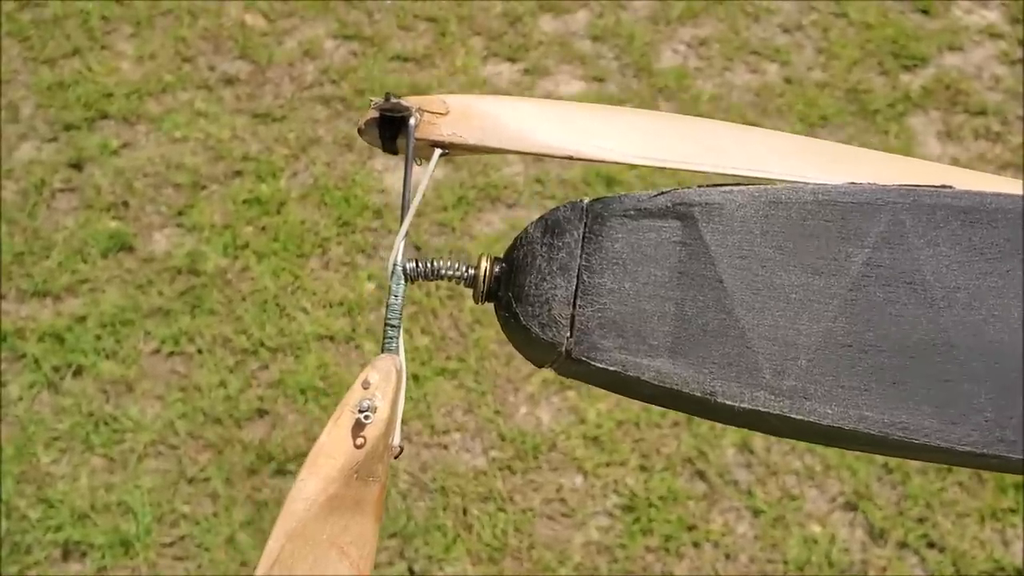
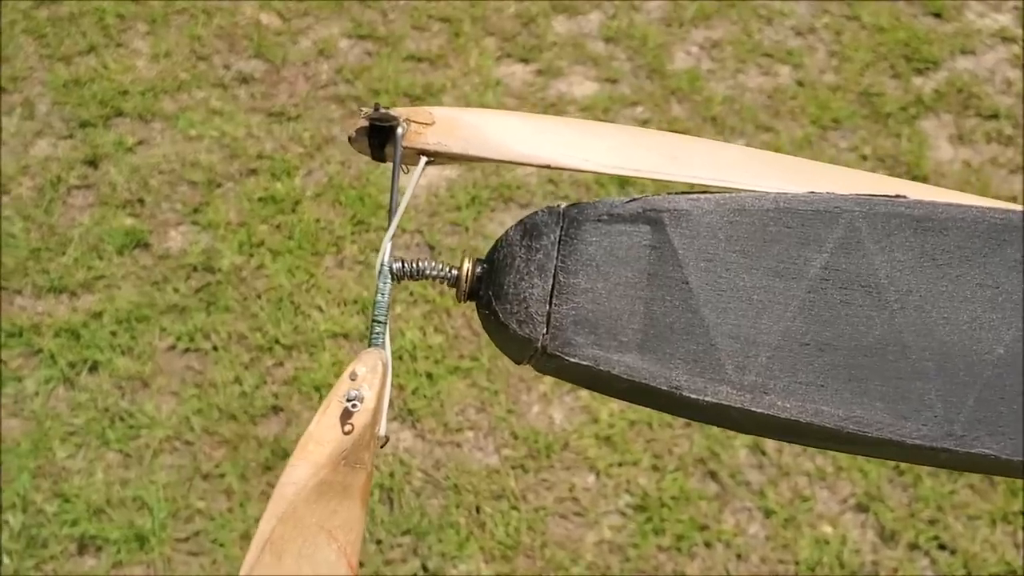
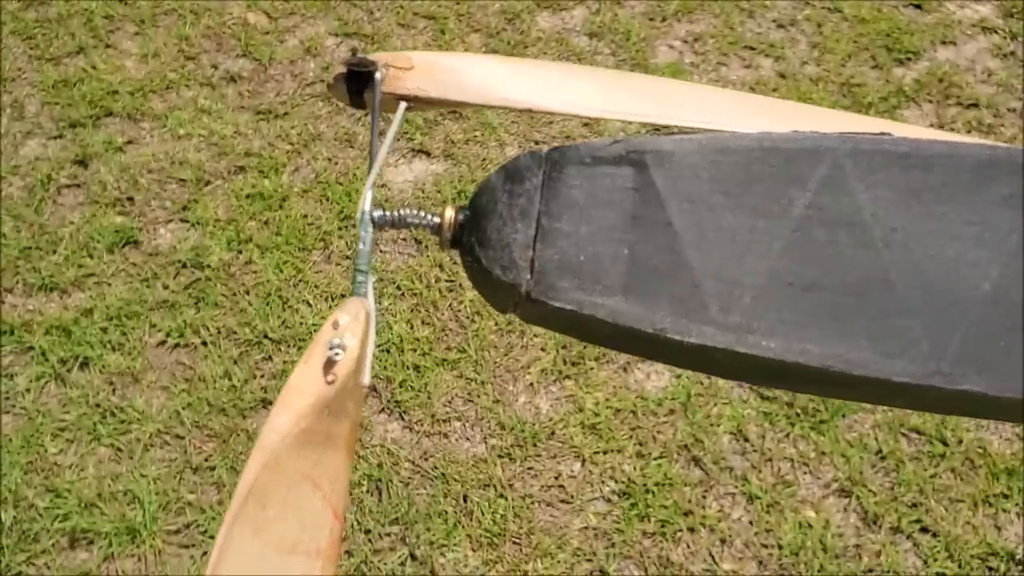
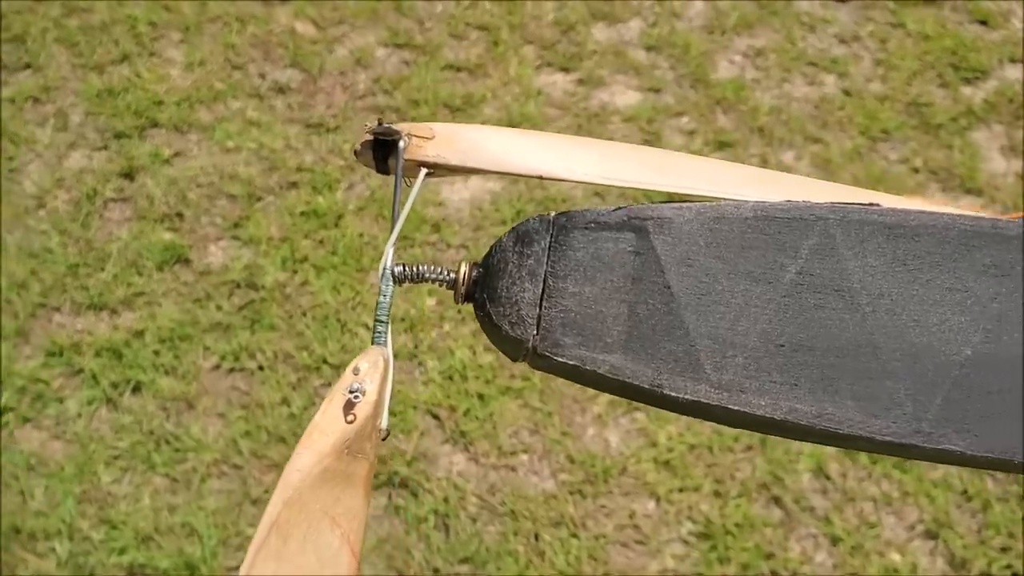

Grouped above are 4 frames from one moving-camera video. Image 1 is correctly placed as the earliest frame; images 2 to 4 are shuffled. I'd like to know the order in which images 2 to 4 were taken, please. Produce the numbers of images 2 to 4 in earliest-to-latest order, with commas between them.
3, 2, 4
